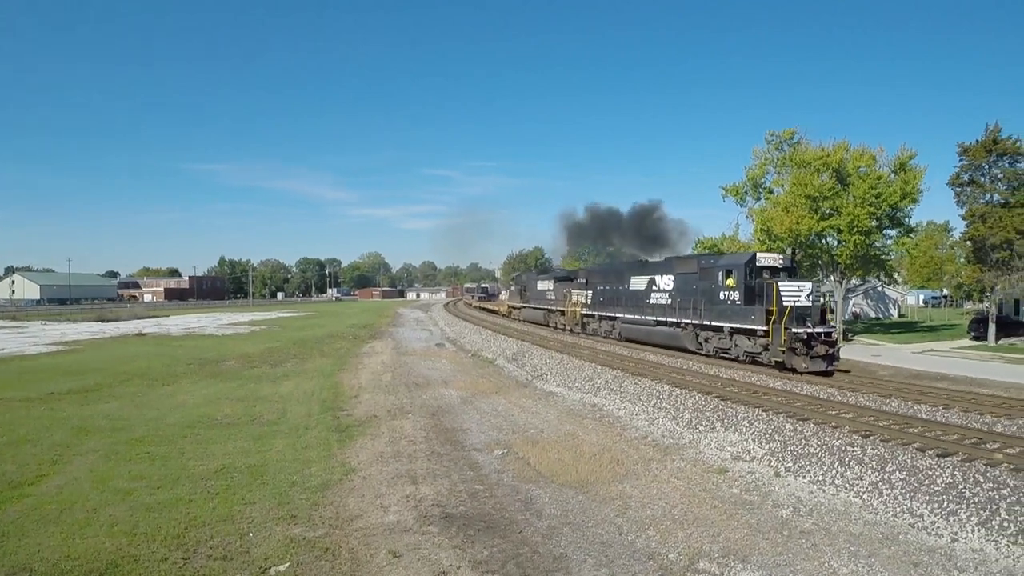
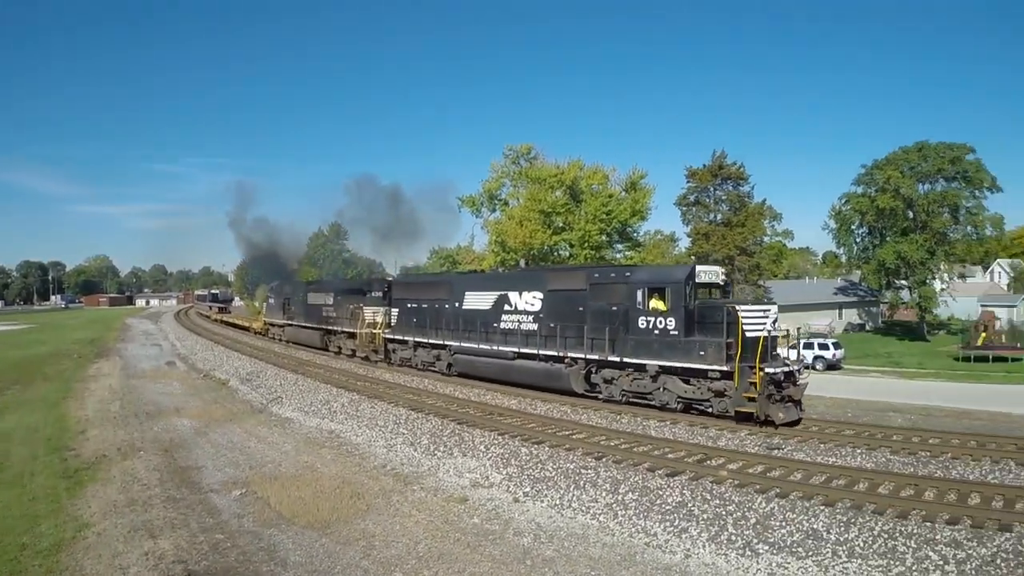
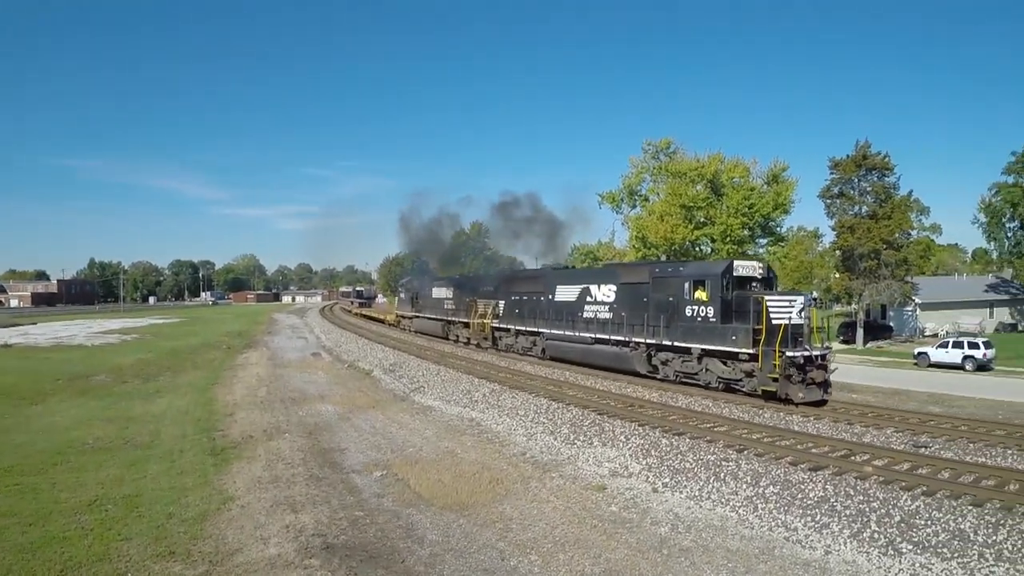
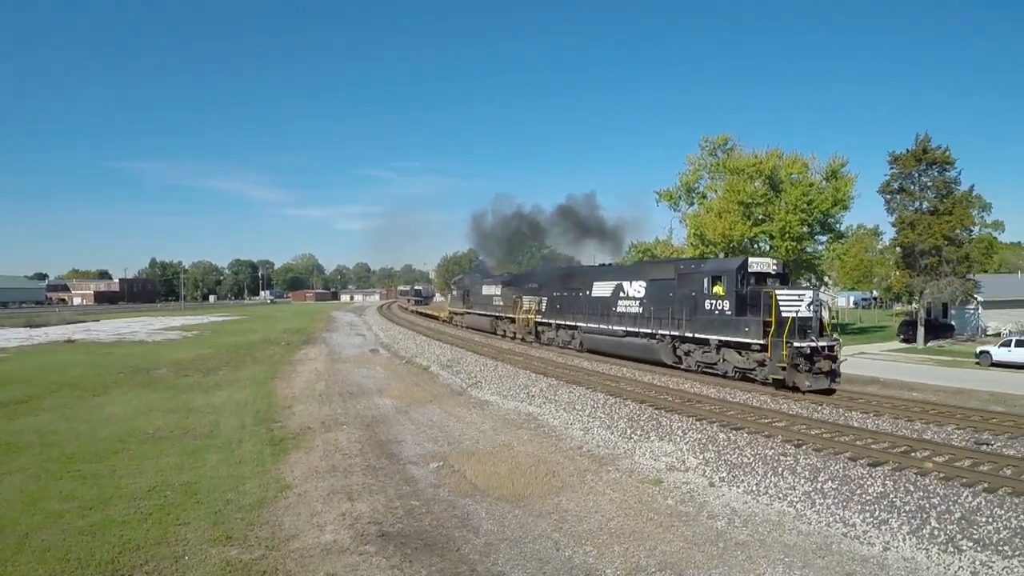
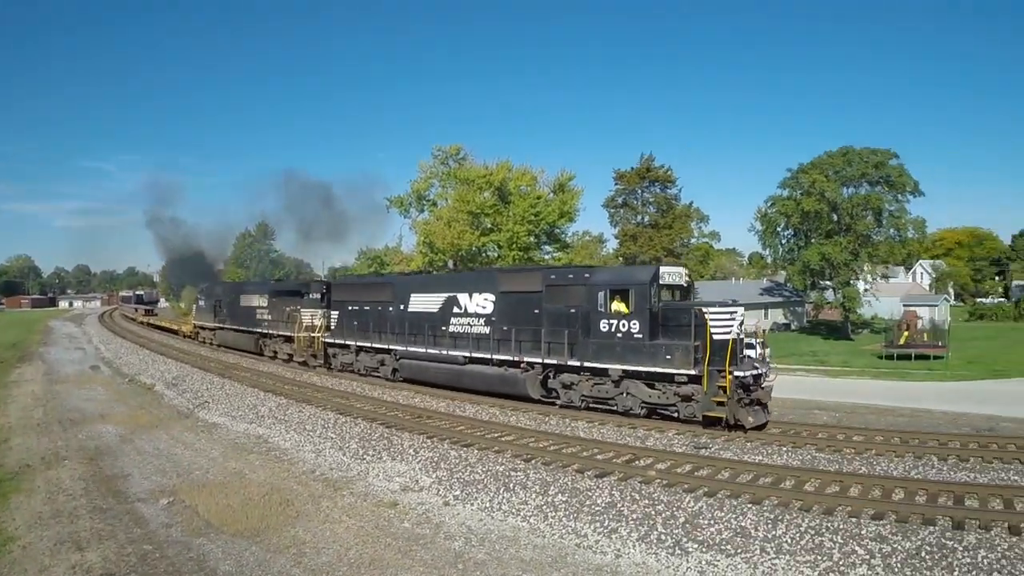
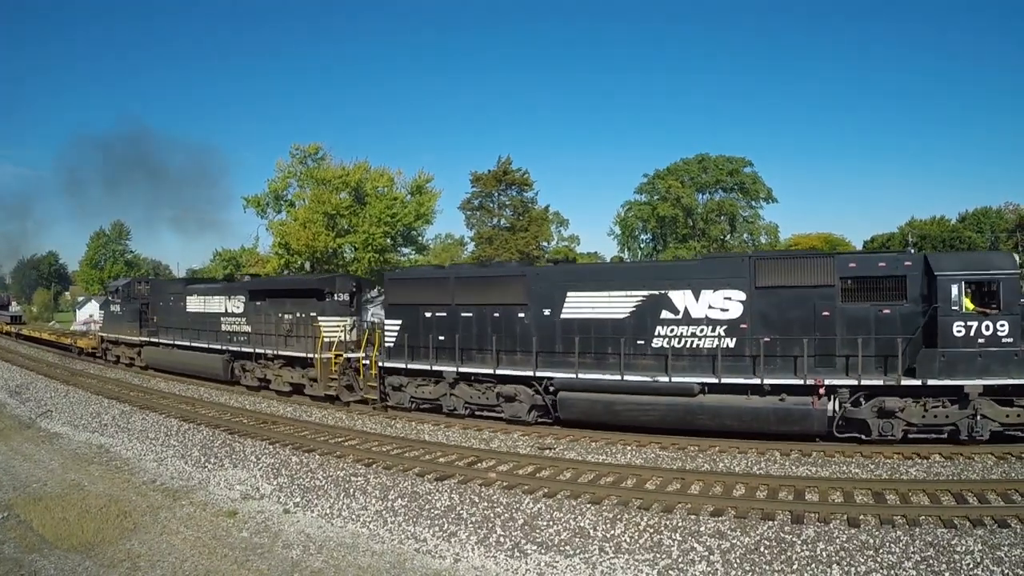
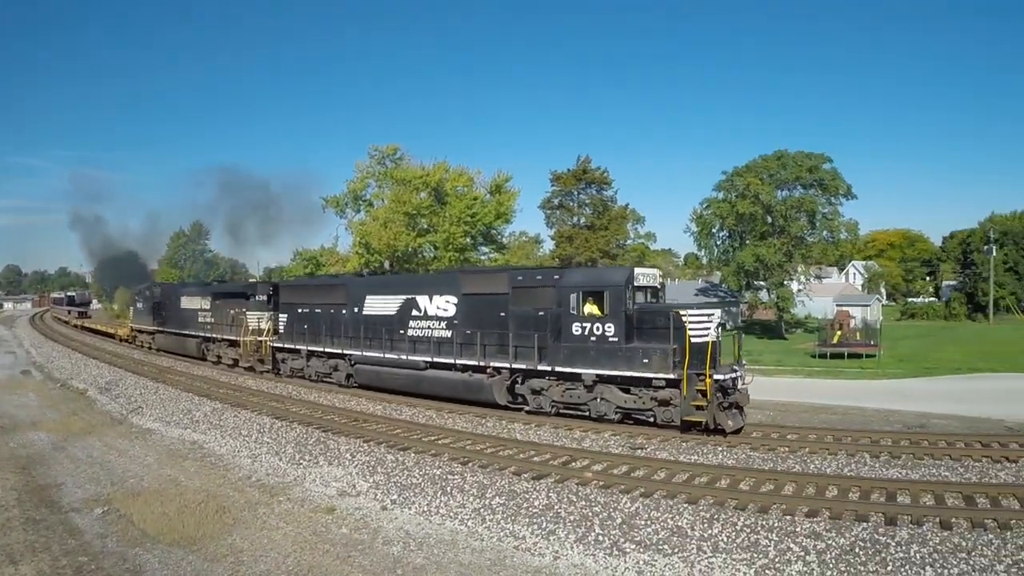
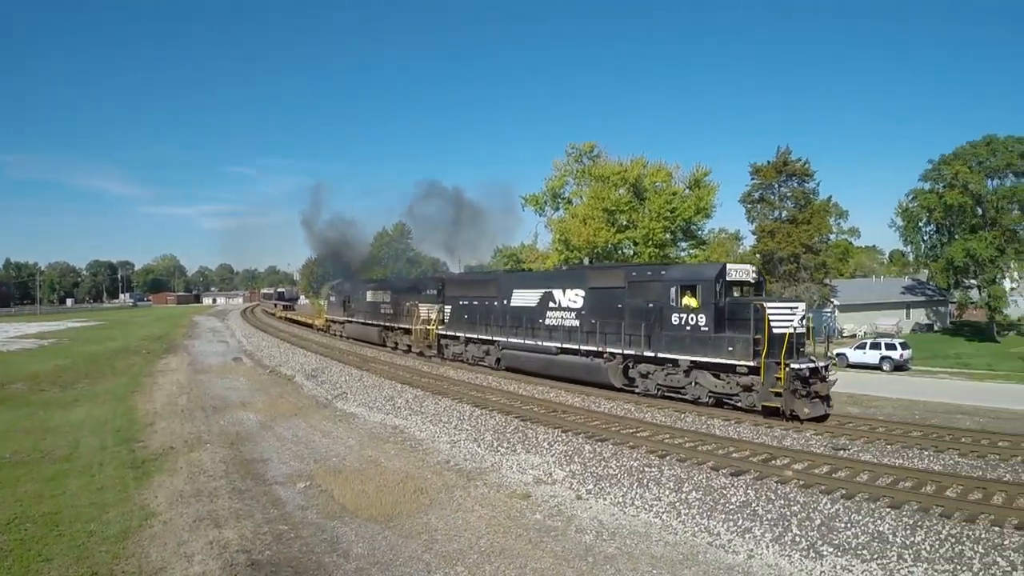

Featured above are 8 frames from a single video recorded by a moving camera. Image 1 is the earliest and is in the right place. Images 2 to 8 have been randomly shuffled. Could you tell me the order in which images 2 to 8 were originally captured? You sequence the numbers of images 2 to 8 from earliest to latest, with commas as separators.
4, 3, 8, 2, 5, 7, 6
